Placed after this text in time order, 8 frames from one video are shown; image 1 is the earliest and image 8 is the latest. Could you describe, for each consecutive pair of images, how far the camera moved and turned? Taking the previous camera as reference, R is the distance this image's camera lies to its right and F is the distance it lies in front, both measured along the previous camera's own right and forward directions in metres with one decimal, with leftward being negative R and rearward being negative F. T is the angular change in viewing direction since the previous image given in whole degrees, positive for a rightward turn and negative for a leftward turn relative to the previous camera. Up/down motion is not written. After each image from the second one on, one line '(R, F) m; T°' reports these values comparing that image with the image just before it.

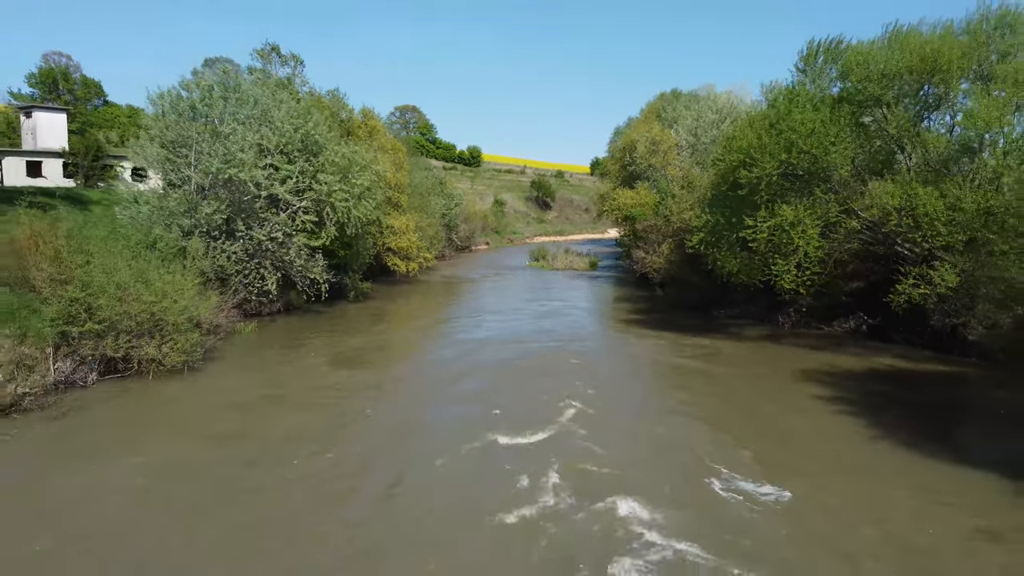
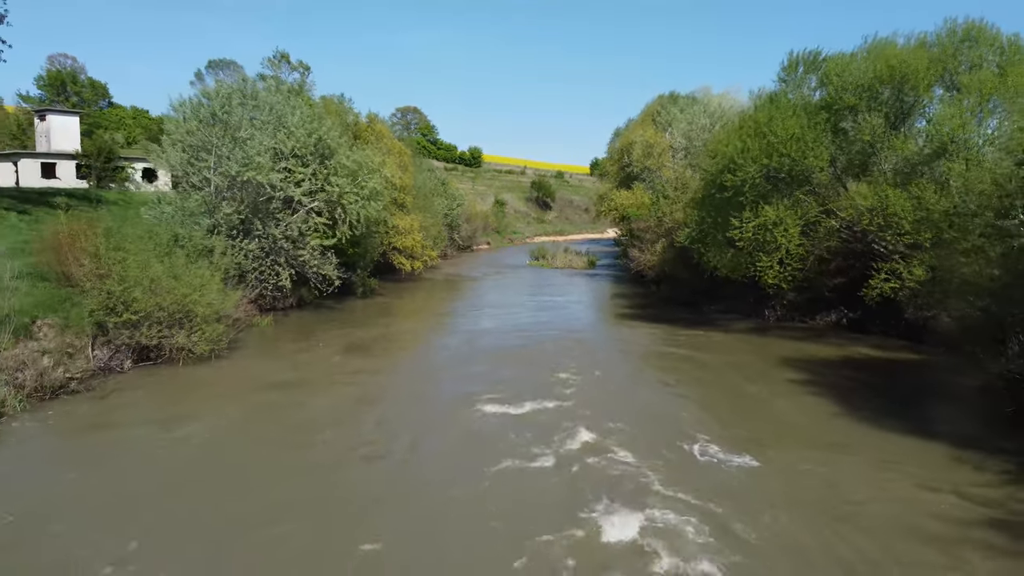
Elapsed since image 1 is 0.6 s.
(0.0, -1.3) m; 0°
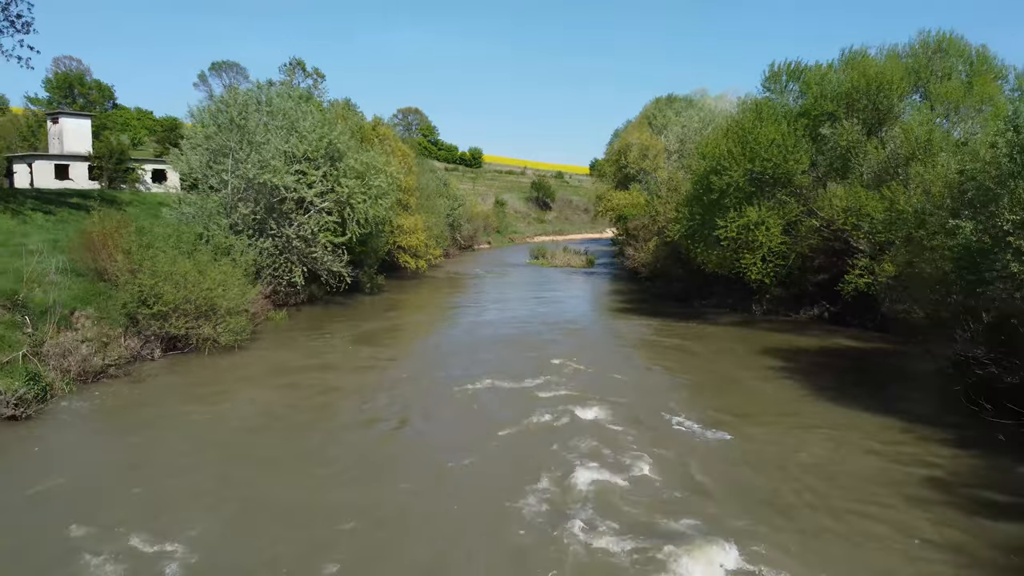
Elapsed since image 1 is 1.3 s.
(0.0, -1.3) m; 0°
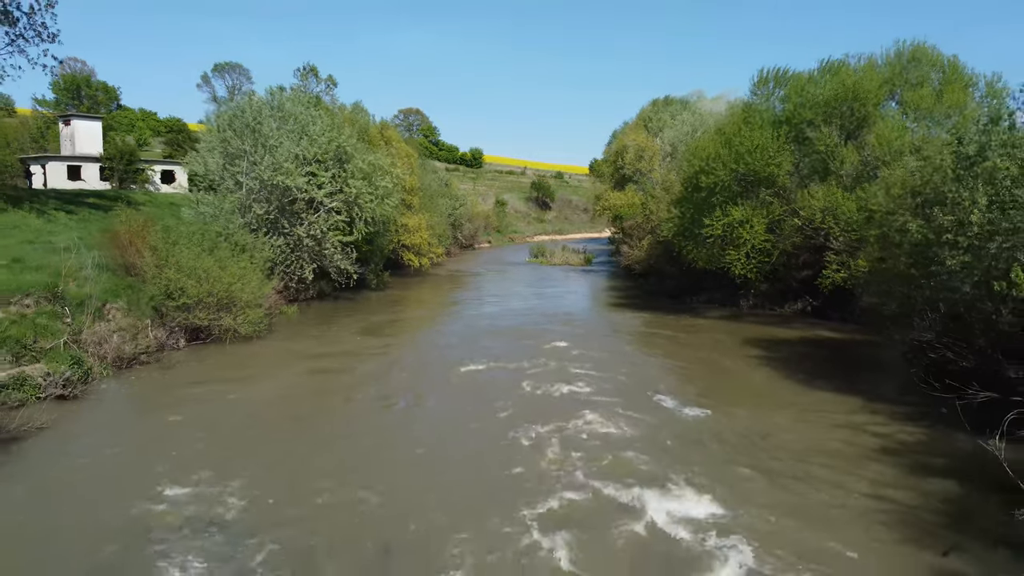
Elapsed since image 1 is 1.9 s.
(0.0, -1.3) m; 0°
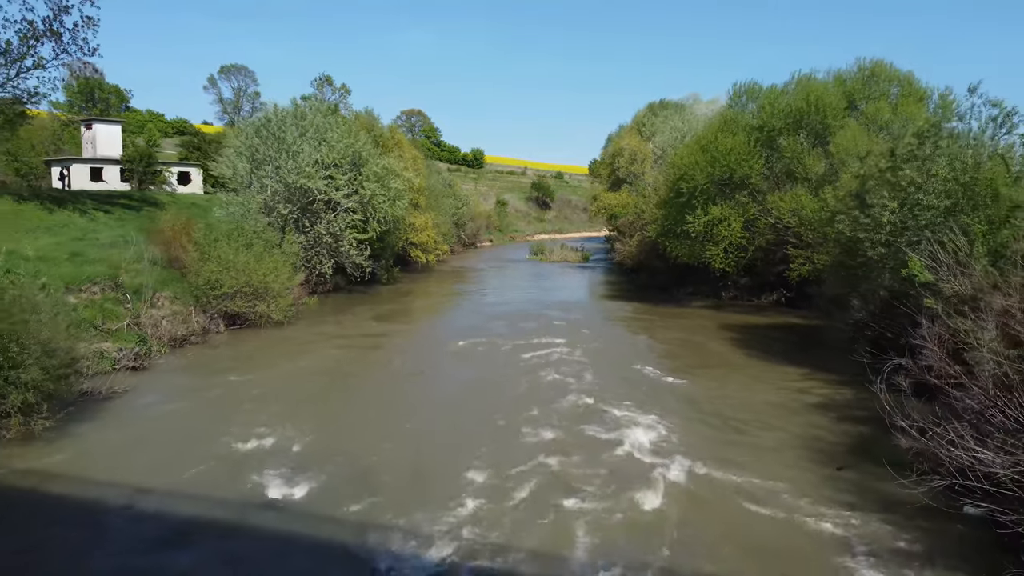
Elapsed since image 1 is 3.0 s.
(0.0, -2.5) m; 0°
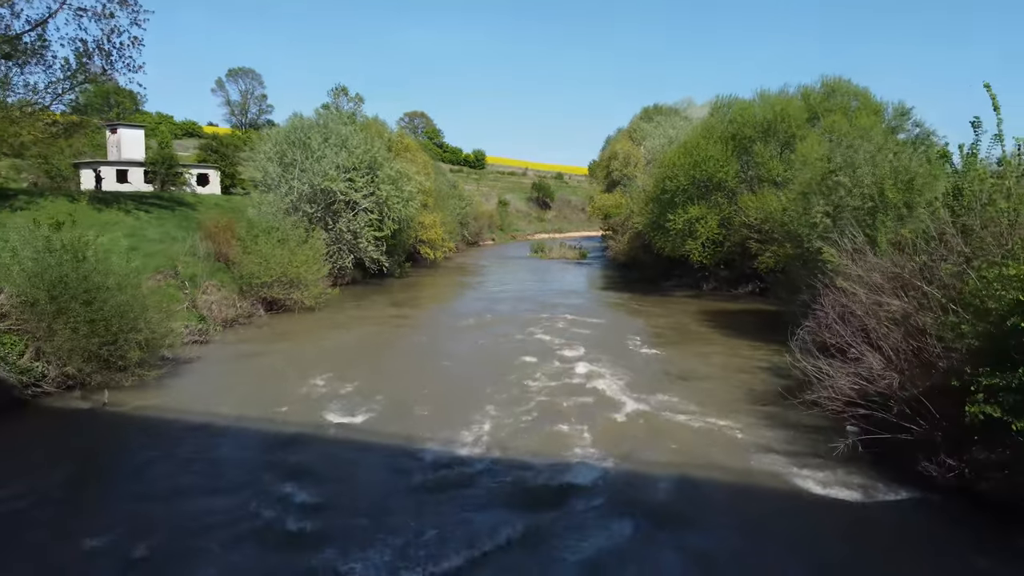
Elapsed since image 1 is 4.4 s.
(0.0, -3.1) m; 0°
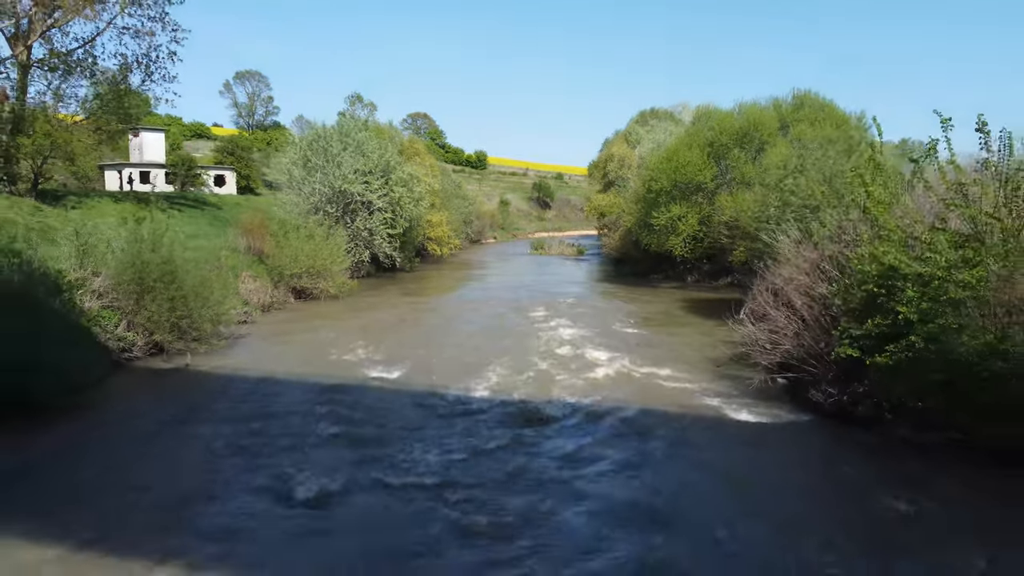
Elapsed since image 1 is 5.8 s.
(0.0, -3.1) m; 0°
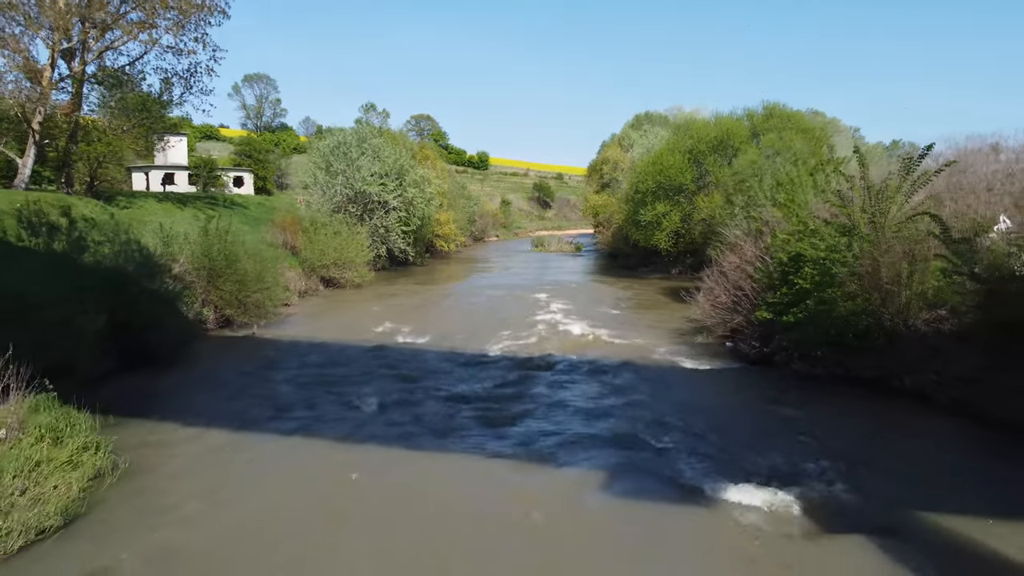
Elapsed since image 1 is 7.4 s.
(0.0, -3.8) m; 0°
